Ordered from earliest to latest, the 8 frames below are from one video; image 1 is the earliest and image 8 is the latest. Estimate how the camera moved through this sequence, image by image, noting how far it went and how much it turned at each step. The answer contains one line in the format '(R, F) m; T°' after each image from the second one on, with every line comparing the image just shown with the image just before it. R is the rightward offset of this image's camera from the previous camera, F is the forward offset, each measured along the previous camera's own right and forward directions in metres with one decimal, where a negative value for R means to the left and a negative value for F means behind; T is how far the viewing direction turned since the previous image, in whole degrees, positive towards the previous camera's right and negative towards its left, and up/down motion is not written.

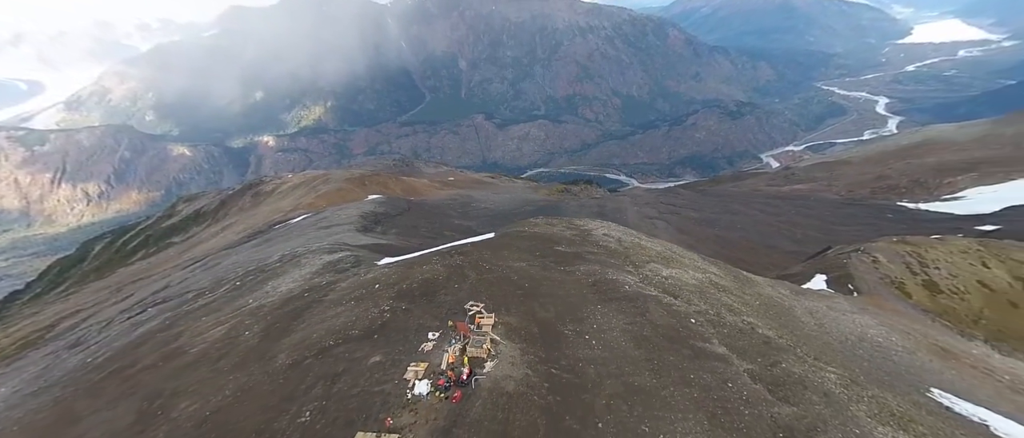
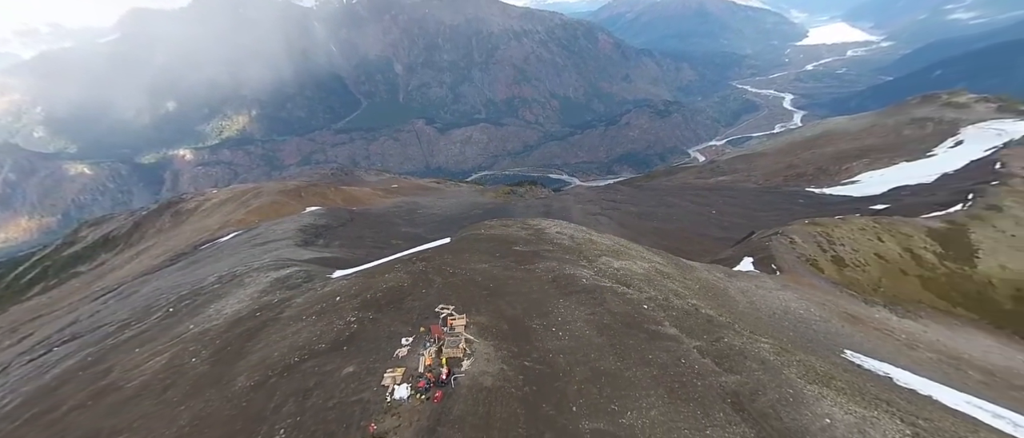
(-0.3, -0.3) m; +7°
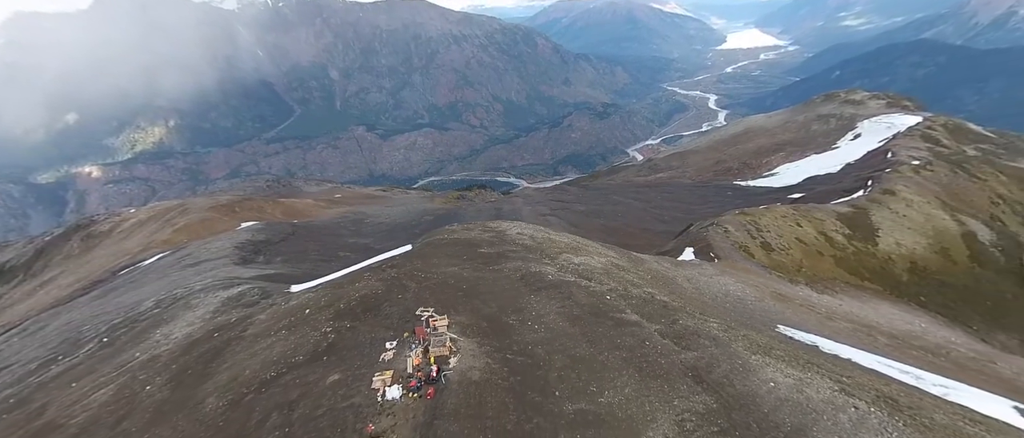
(-0.5, -0.4) m; +7°
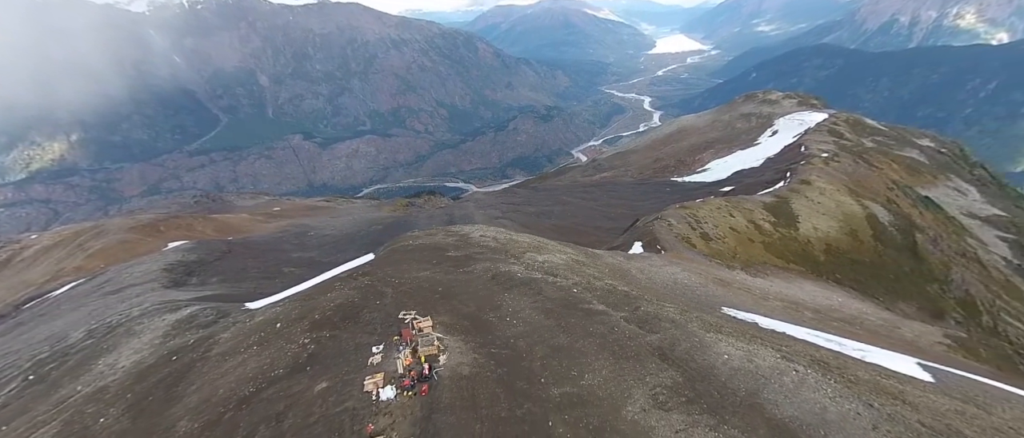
(-0.5, -0.4) m; +7°
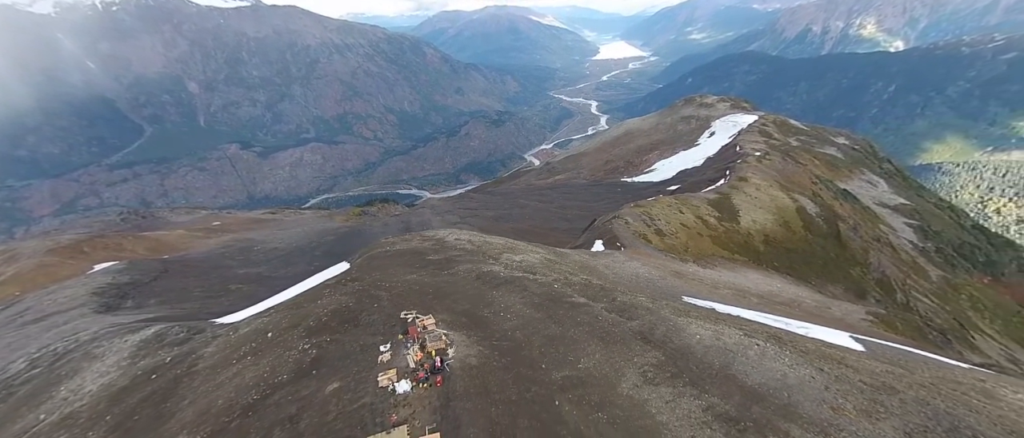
(-0.8, -0.5) m; +6°
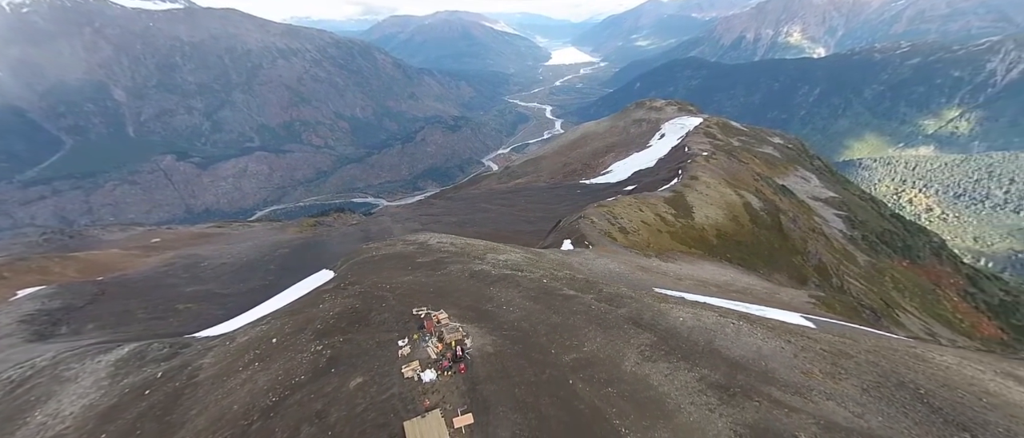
(-0.9, -0.5) m; +5°
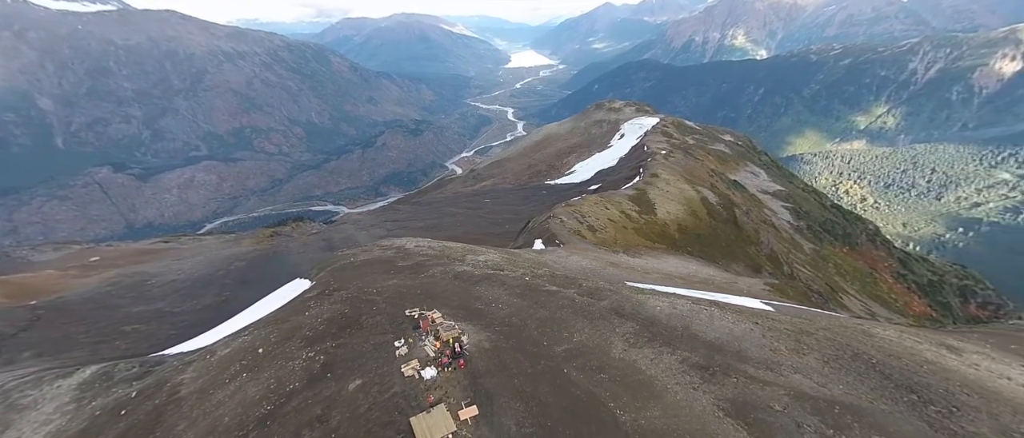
(-0.5, -0.3) m; +5°
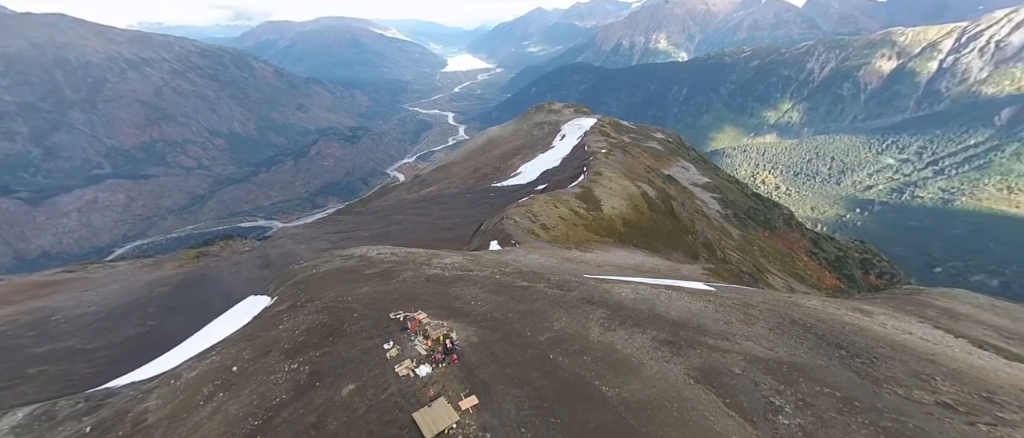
(-0.7, -0.4) m; +7°
